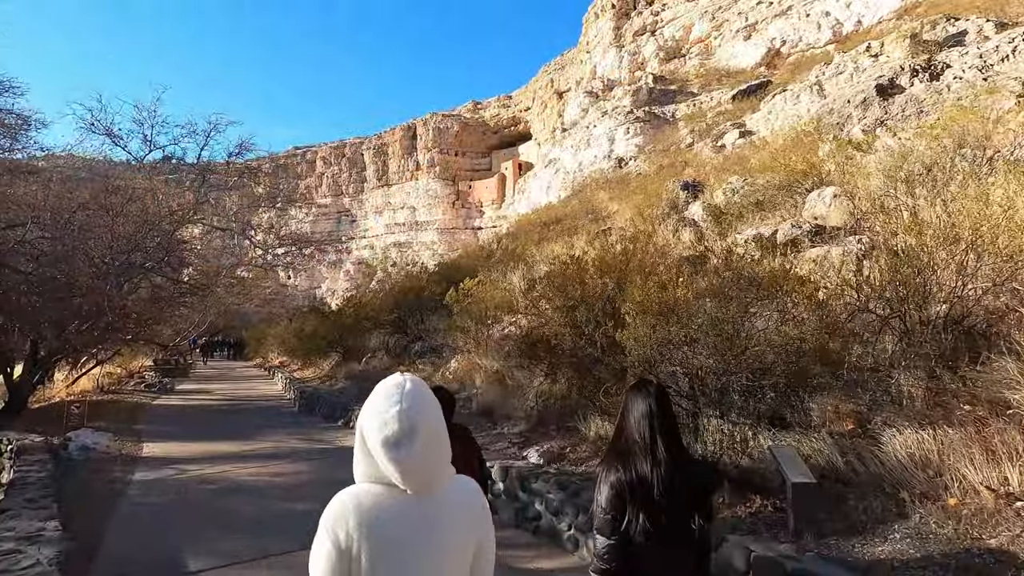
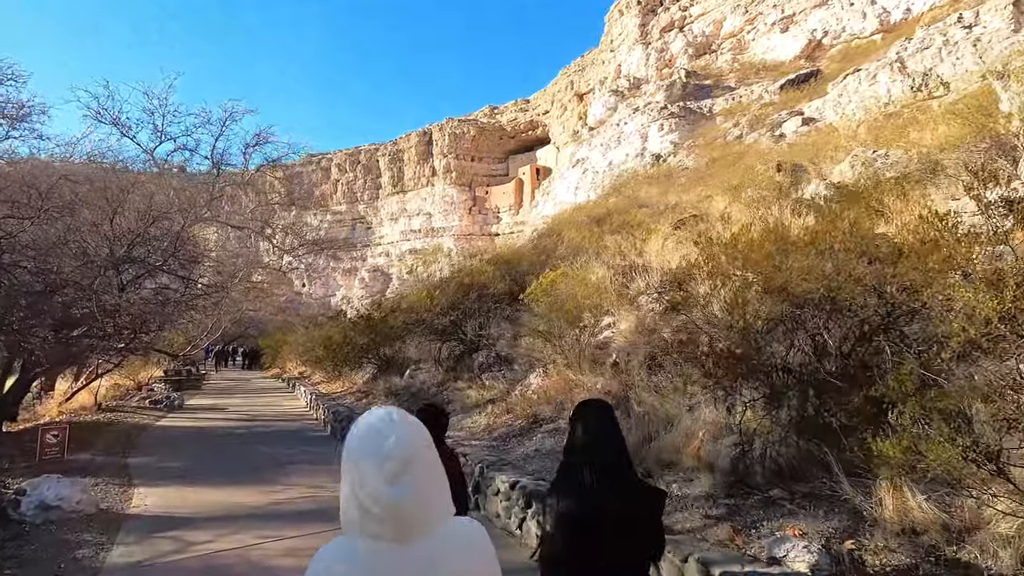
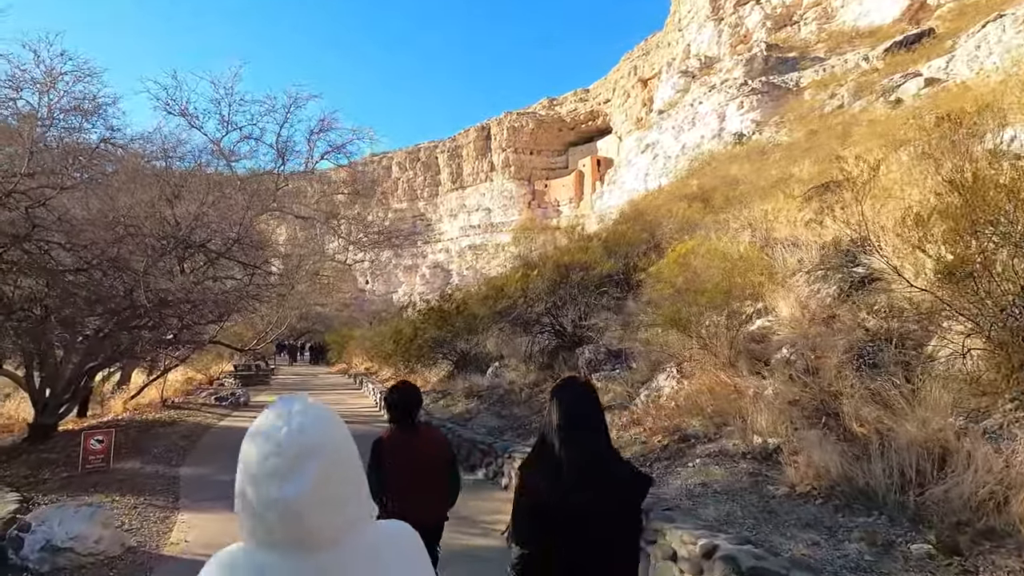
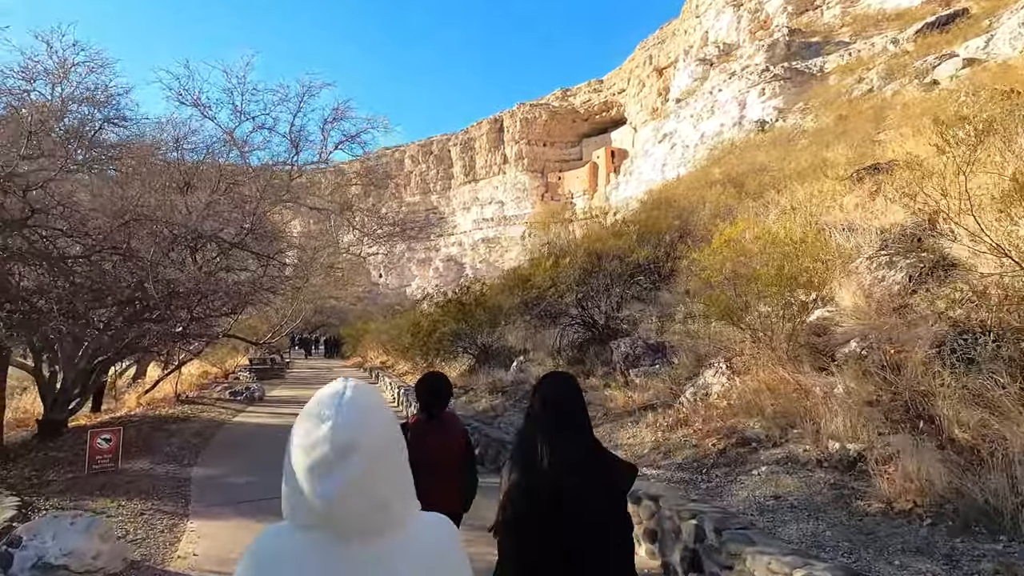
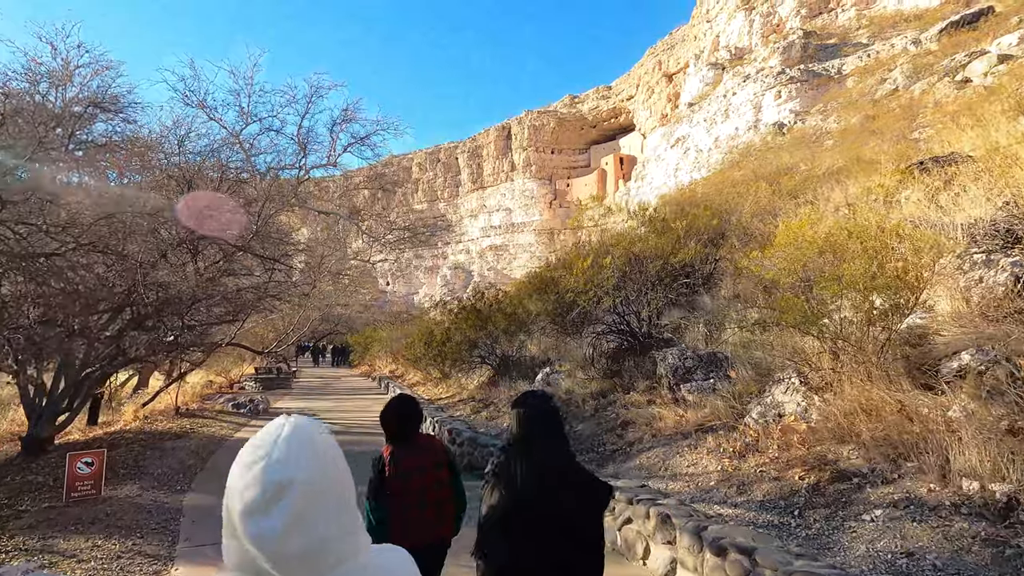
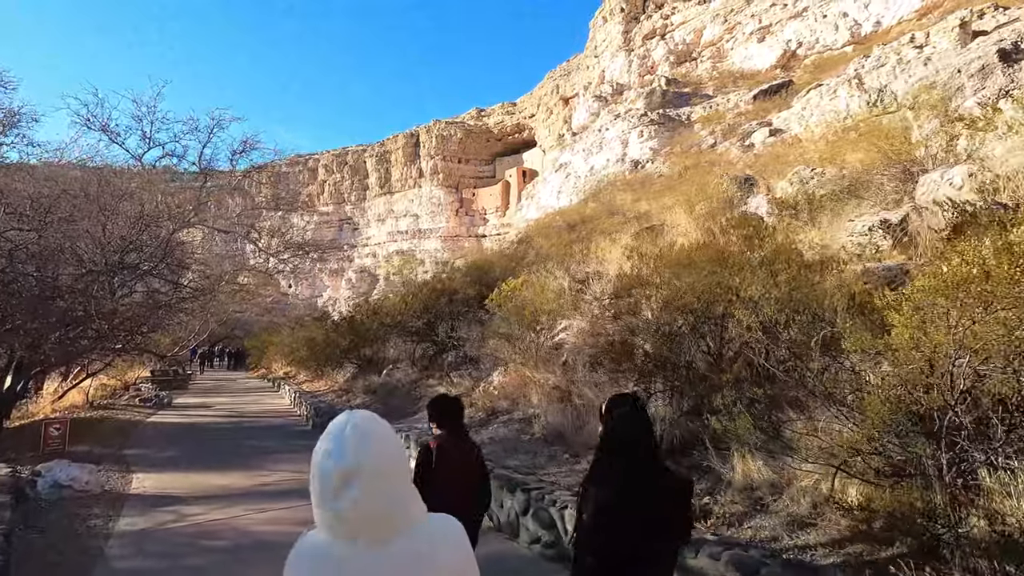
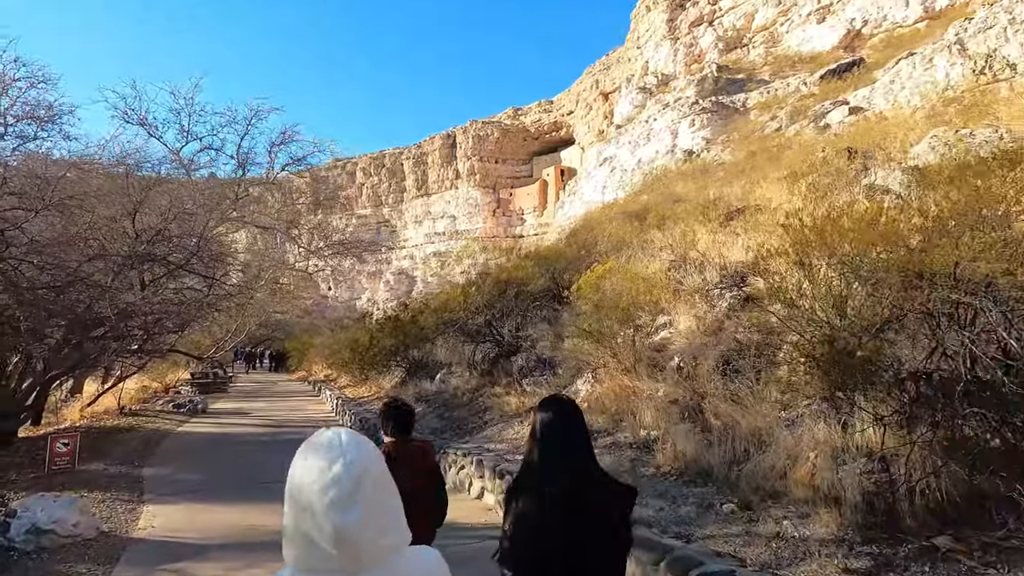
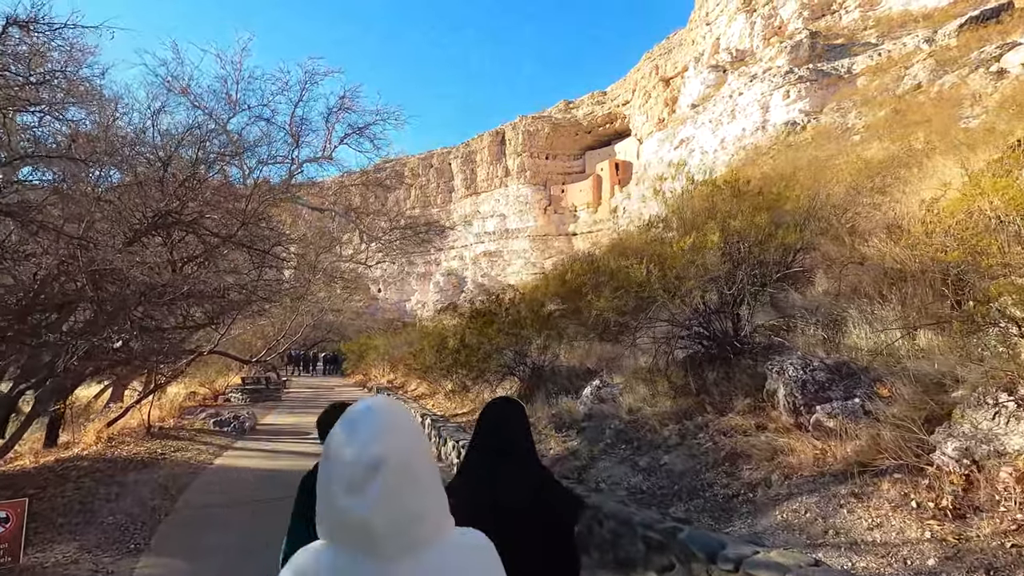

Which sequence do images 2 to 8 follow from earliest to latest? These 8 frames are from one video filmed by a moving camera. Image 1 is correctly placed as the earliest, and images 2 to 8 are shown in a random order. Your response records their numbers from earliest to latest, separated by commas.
6, 2, 7, 3, 4, 5, 8
